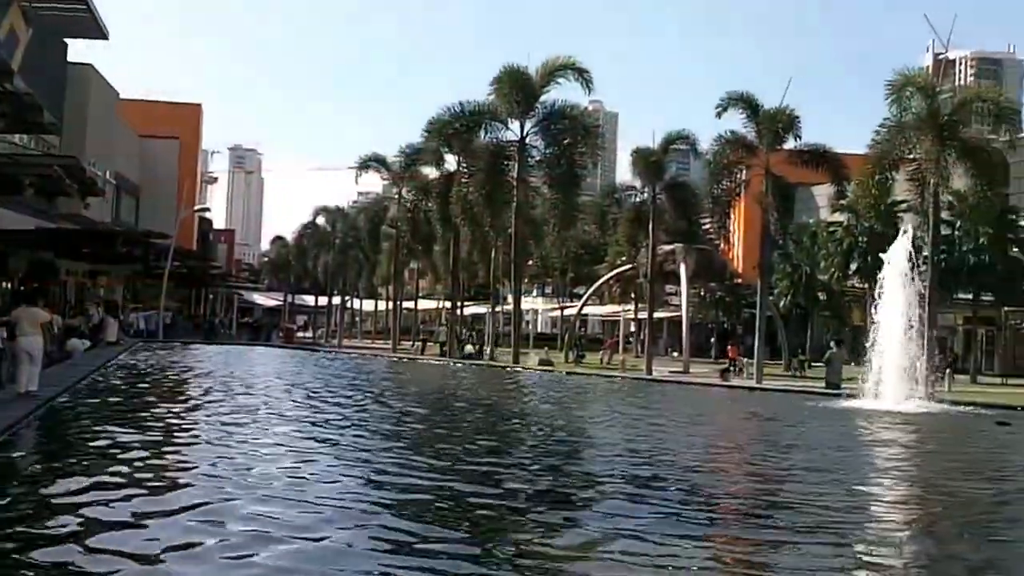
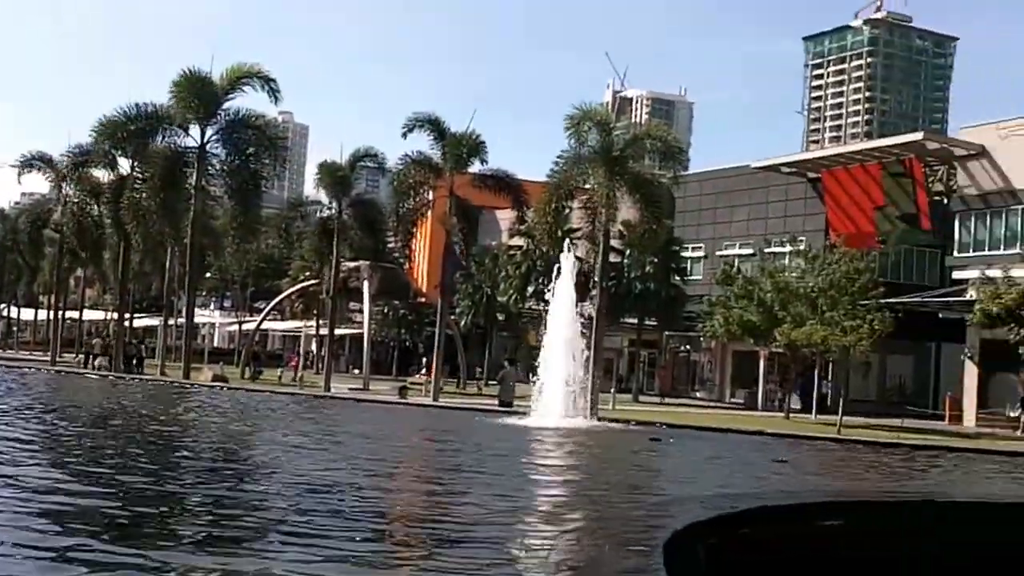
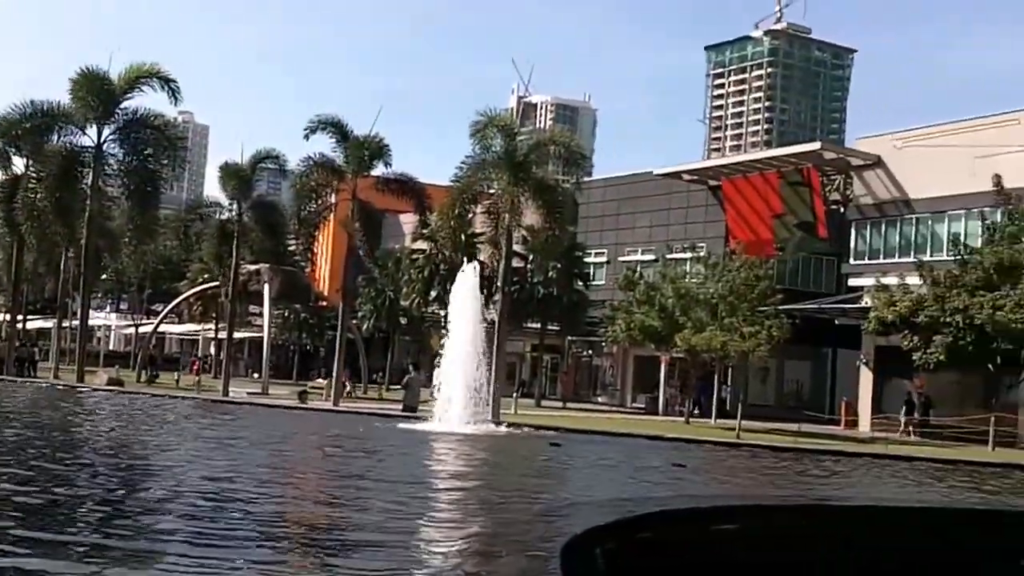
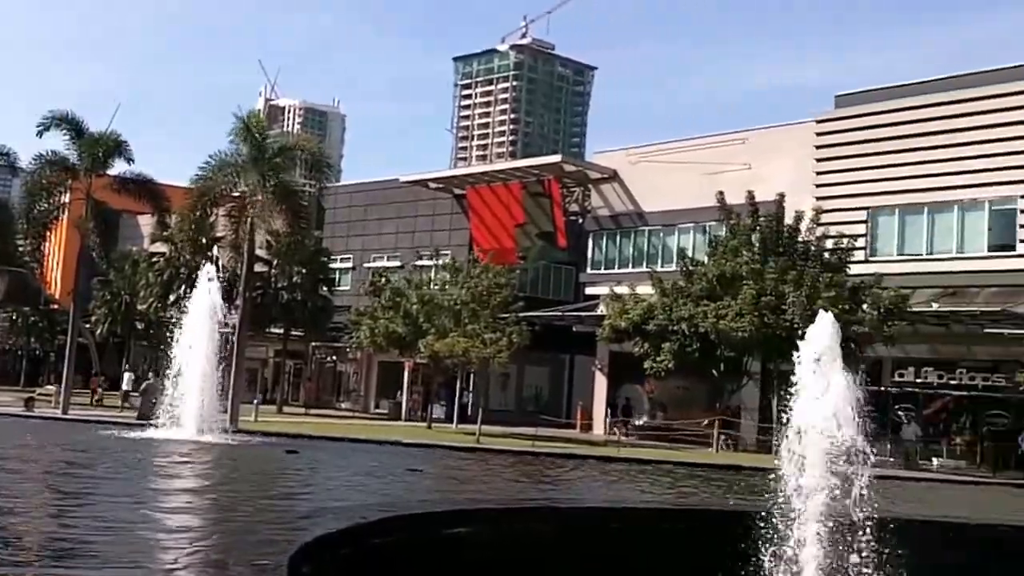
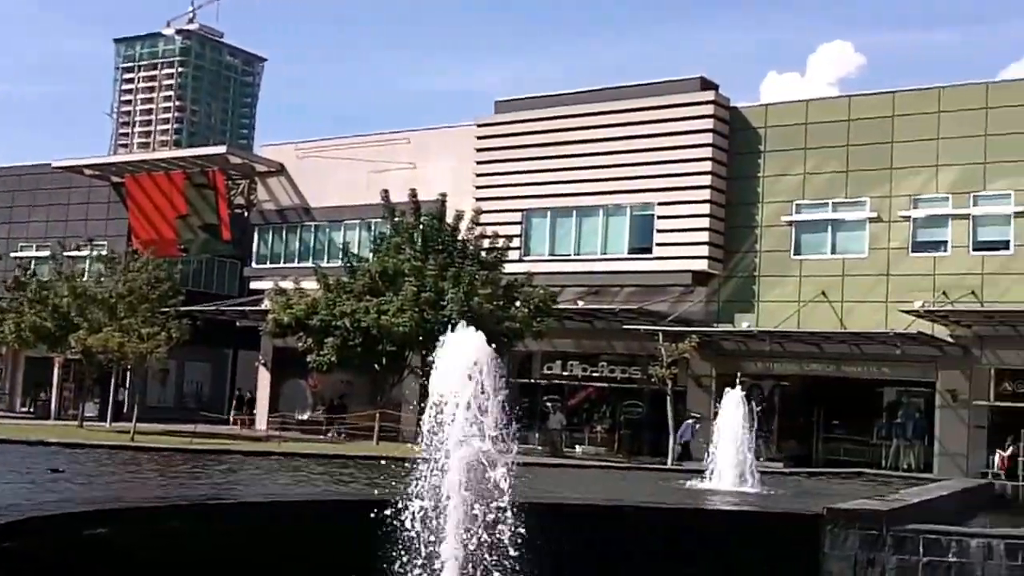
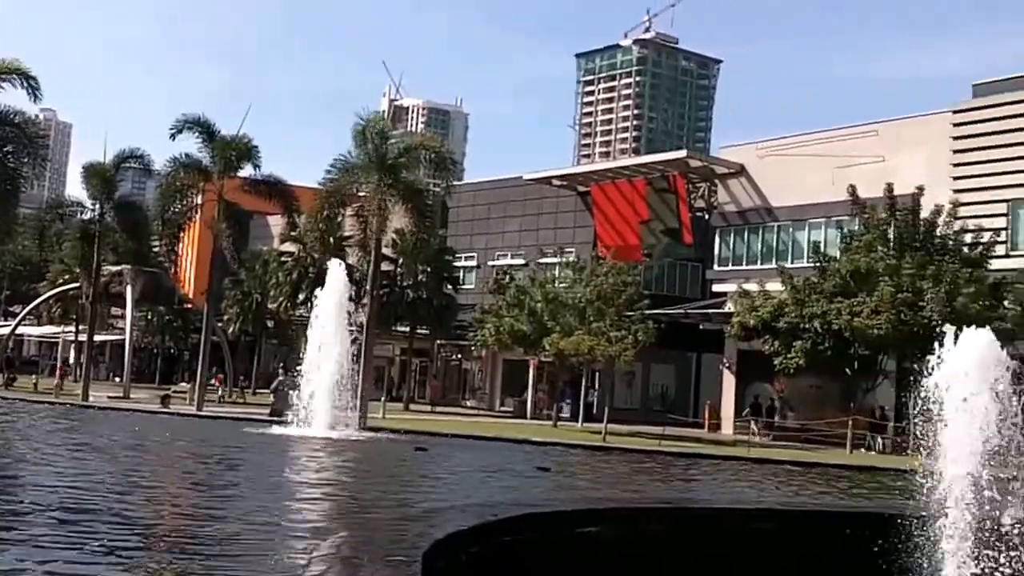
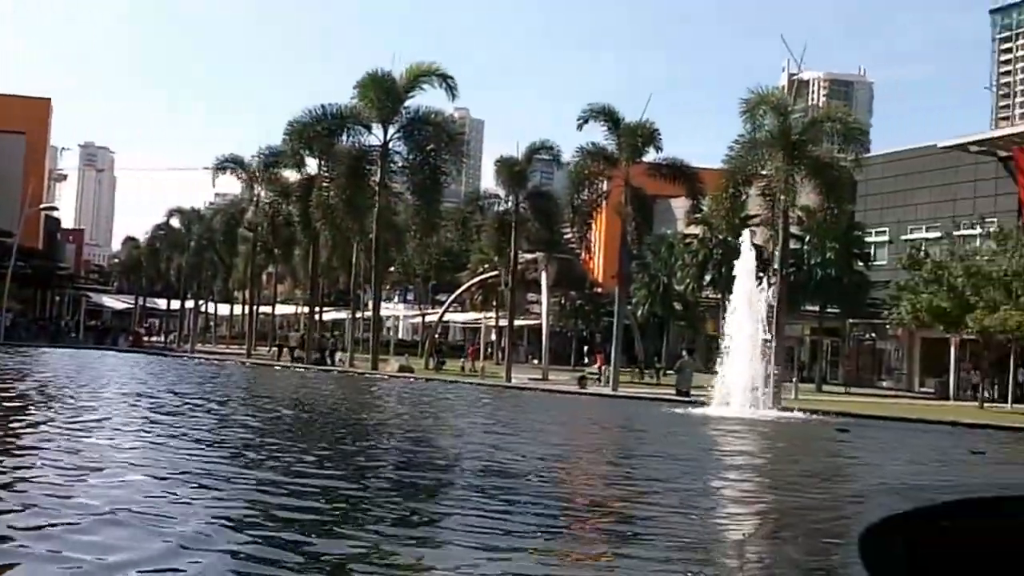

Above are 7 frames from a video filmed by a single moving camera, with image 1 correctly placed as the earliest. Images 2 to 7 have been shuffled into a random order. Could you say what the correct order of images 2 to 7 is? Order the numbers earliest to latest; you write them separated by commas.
7, 2, 3, 6, 4, 5
